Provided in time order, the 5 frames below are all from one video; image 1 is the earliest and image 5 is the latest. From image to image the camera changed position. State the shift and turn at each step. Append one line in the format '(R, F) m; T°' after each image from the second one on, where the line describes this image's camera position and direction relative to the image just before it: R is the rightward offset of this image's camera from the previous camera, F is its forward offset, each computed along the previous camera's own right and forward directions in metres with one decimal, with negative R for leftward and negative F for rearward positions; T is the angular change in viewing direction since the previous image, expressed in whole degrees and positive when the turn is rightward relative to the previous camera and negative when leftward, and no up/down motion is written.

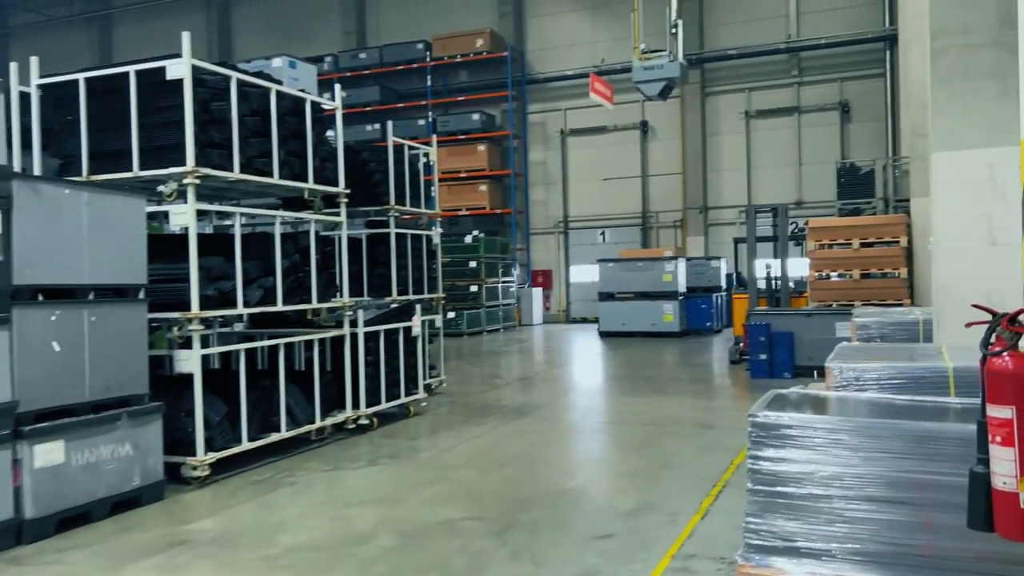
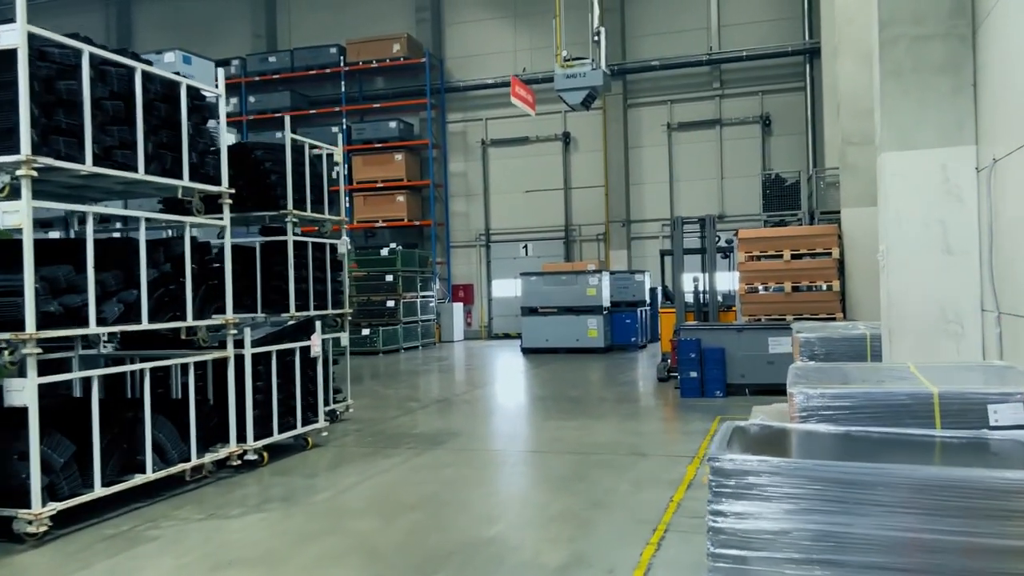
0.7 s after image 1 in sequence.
(+0.1, +0.7) m; +5°
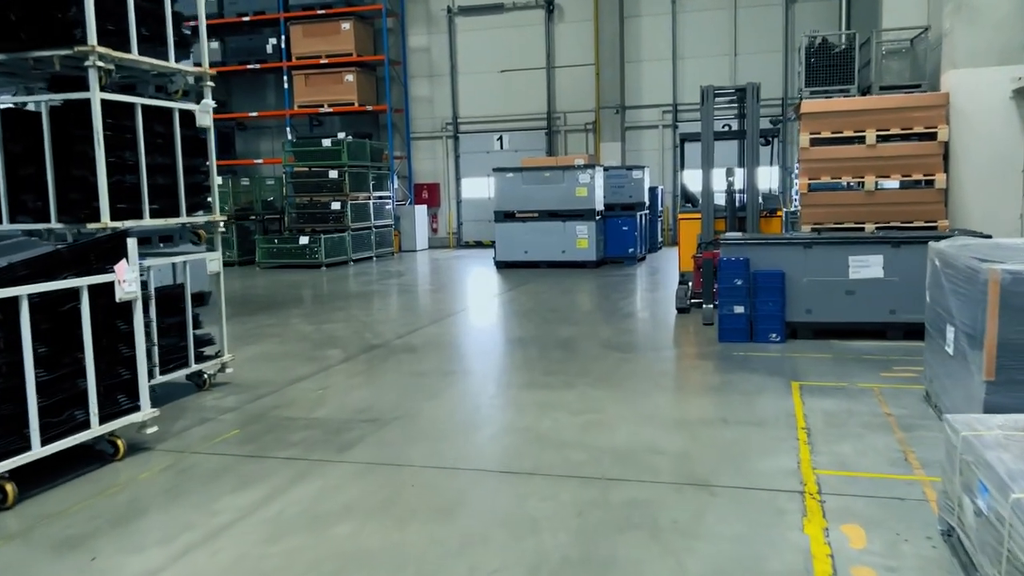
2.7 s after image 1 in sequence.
(+0.1, +2.8) m; +2°
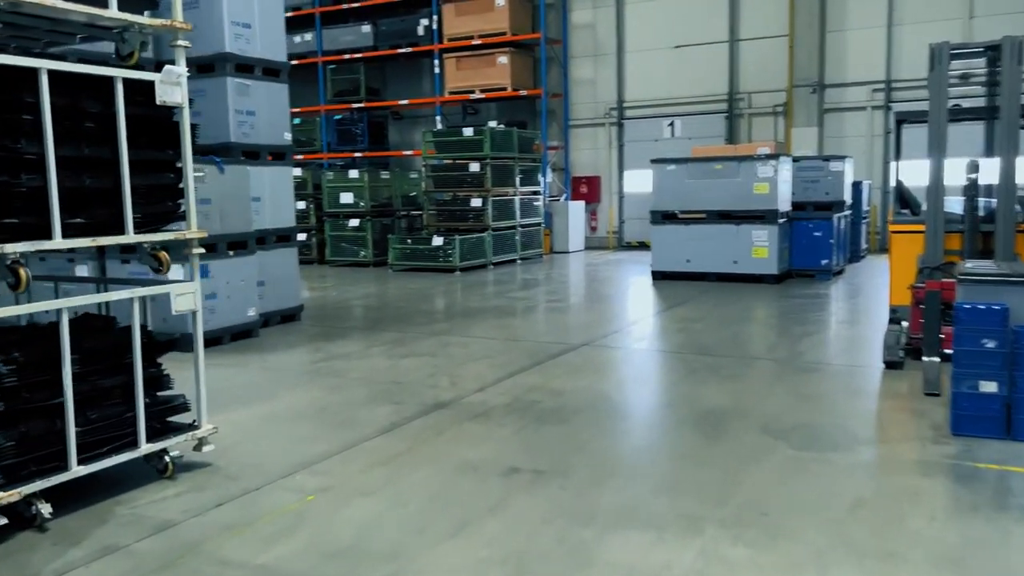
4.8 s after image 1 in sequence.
(+0.3, +1.9) m; -13°
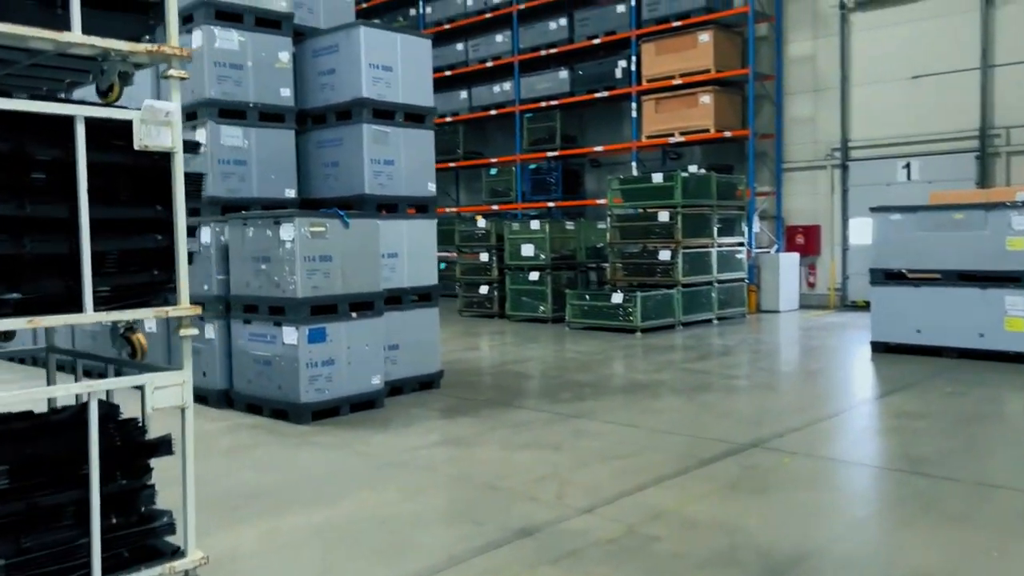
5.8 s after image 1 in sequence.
(+0.5, +1.1) m; -15°
